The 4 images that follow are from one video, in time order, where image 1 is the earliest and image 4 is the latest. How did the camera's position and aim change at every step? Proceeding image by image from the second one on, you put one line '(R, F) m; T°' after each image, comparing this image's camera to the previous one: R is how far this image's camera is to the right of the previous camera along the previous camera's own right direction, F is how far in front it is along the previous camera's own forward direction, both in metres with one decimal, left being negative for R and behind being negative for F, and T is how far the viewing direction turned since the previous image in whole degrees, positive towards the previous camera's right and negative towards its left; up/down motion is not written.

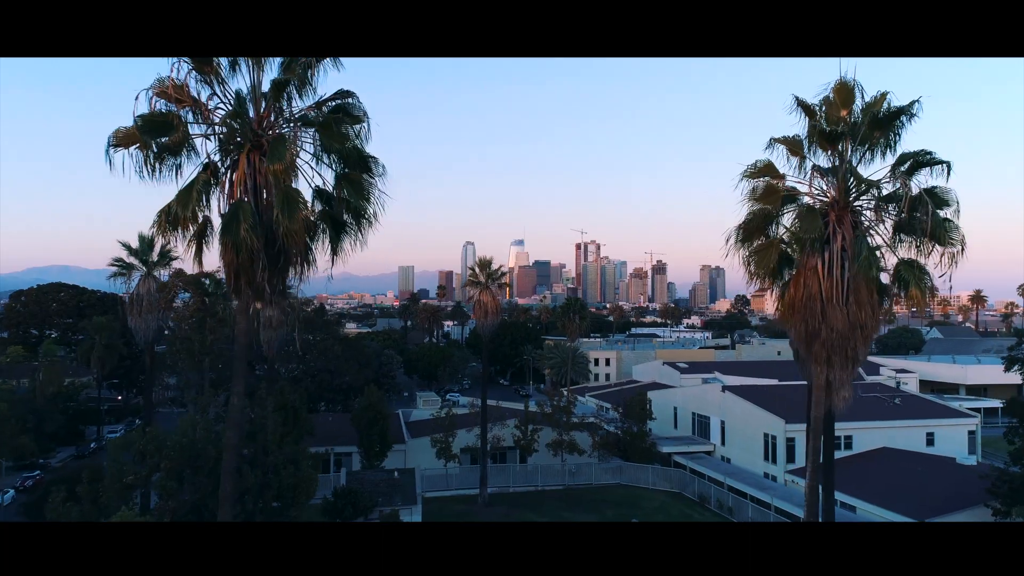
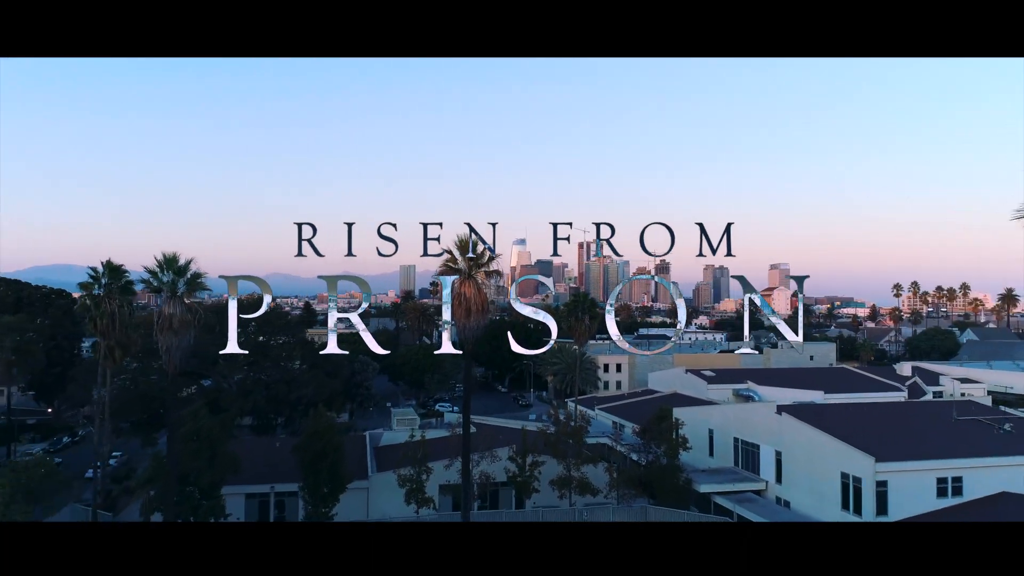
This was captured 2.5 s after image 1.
(+0.1, +3.3) m; 0°
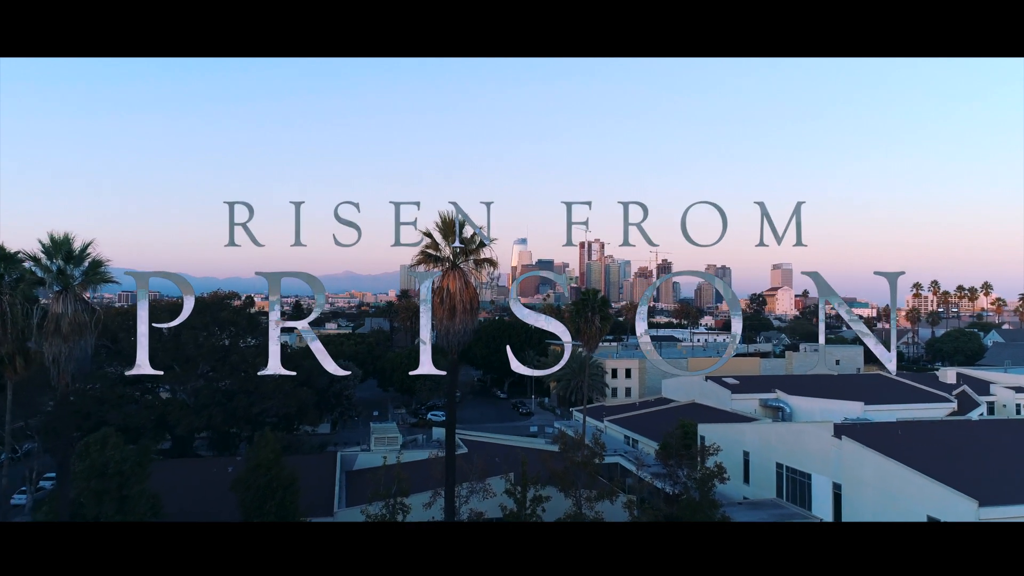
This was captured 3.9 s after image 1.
(0.0, +2.1) m; 0°
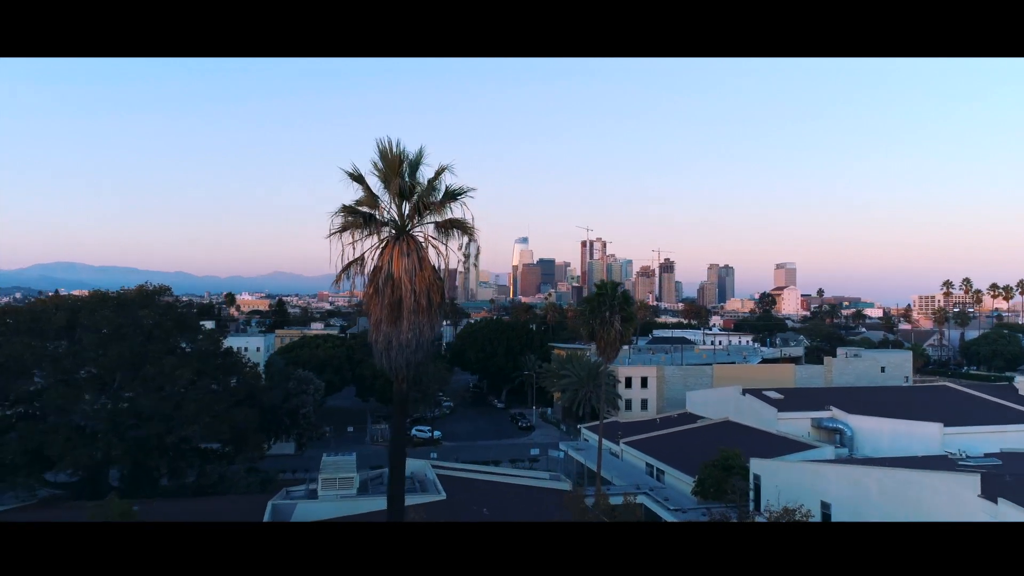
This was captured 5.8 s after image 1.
(+0.1, +3.0) m; 0°
